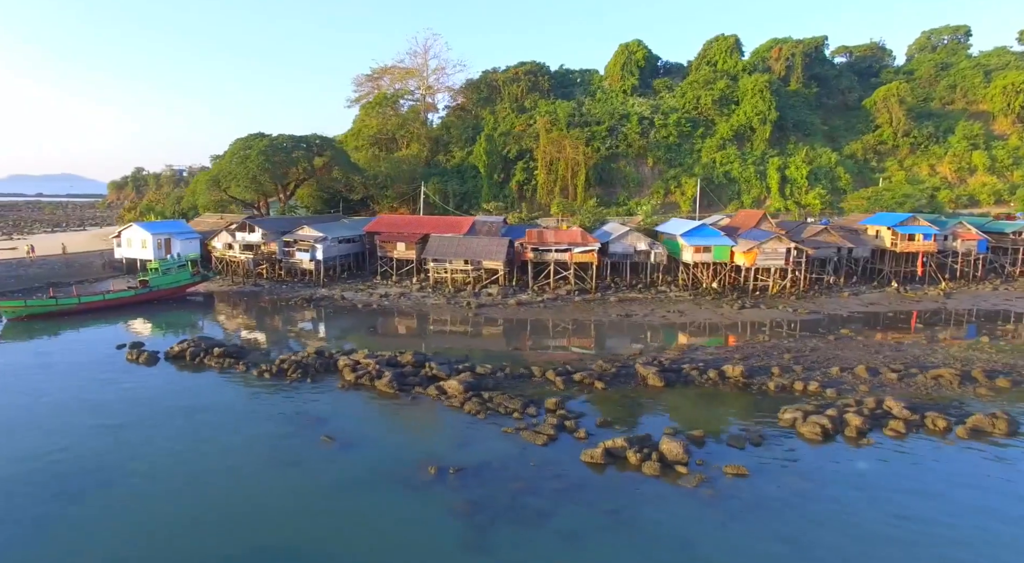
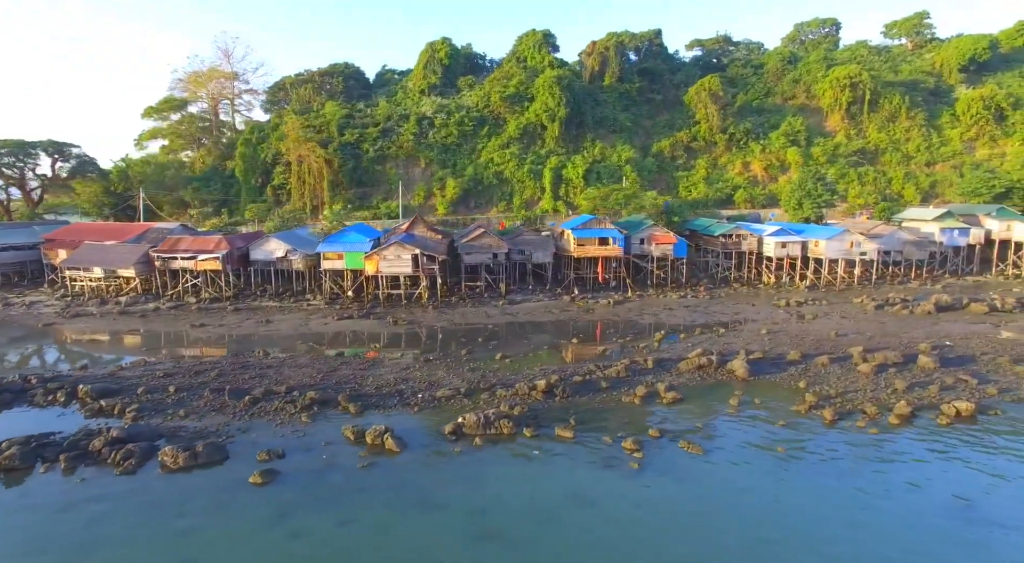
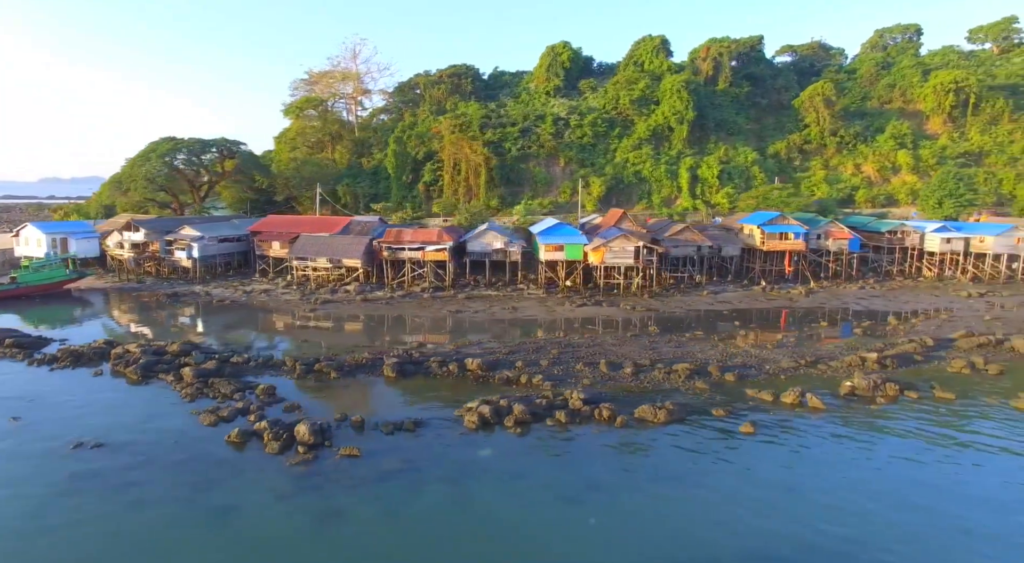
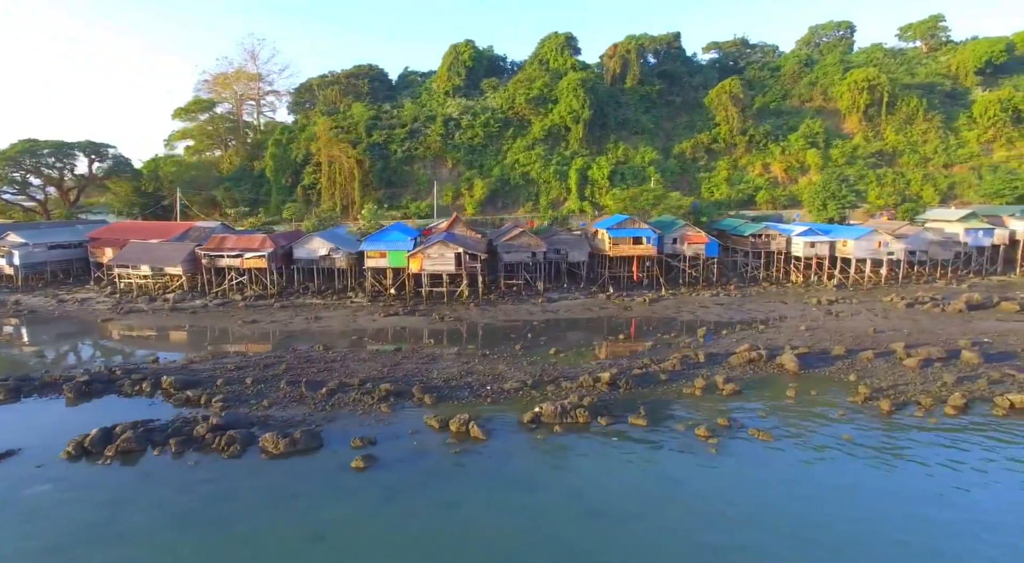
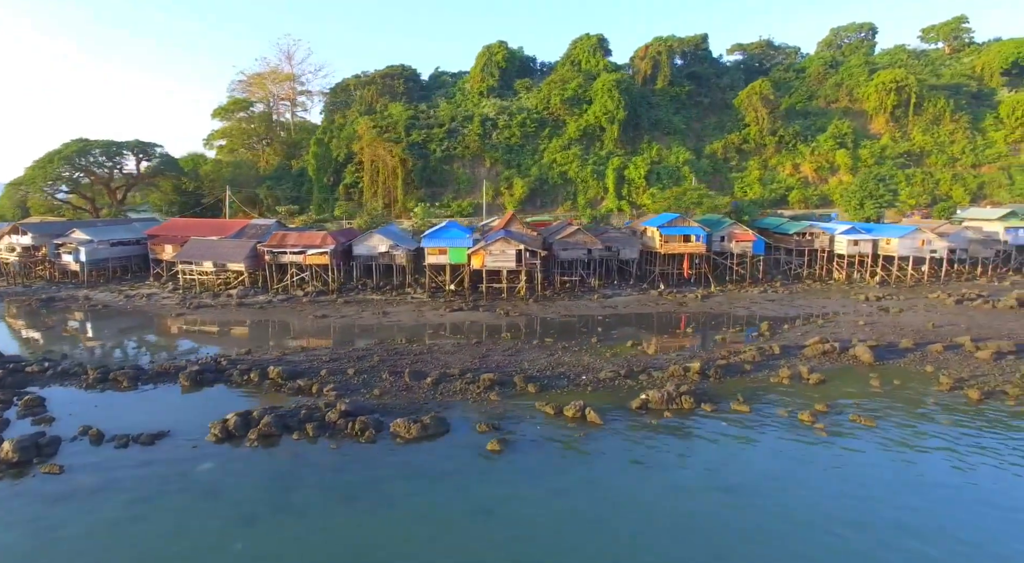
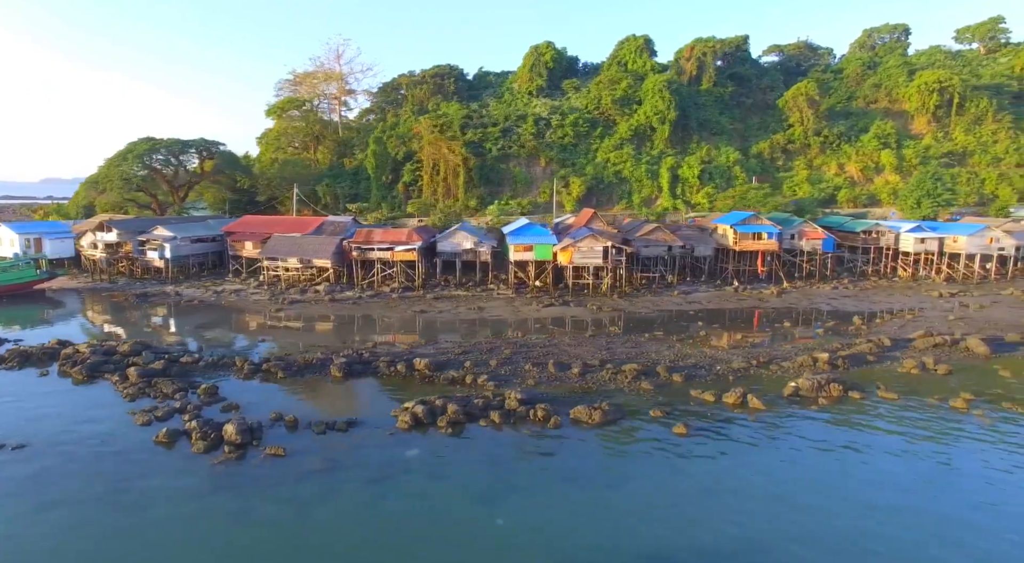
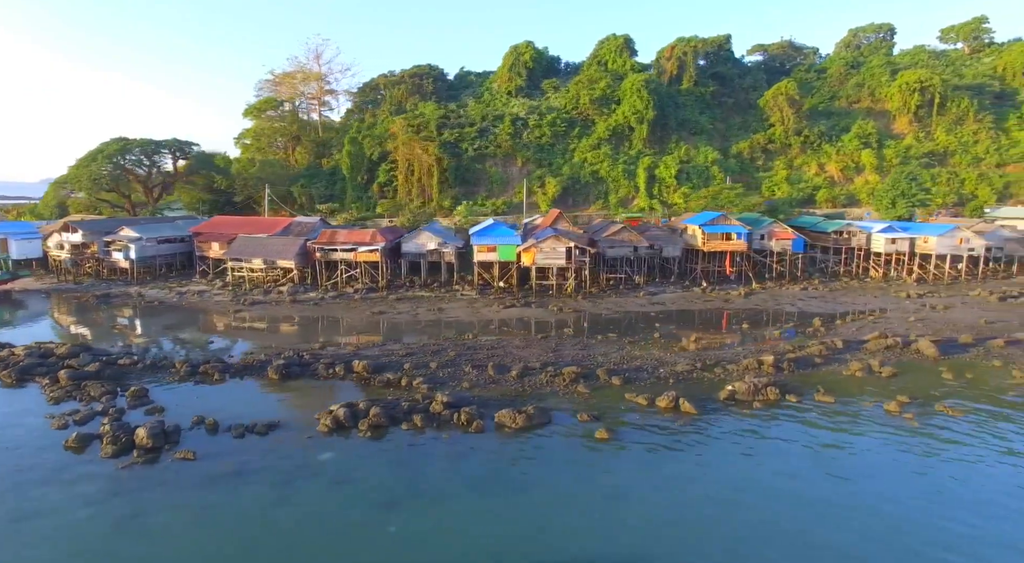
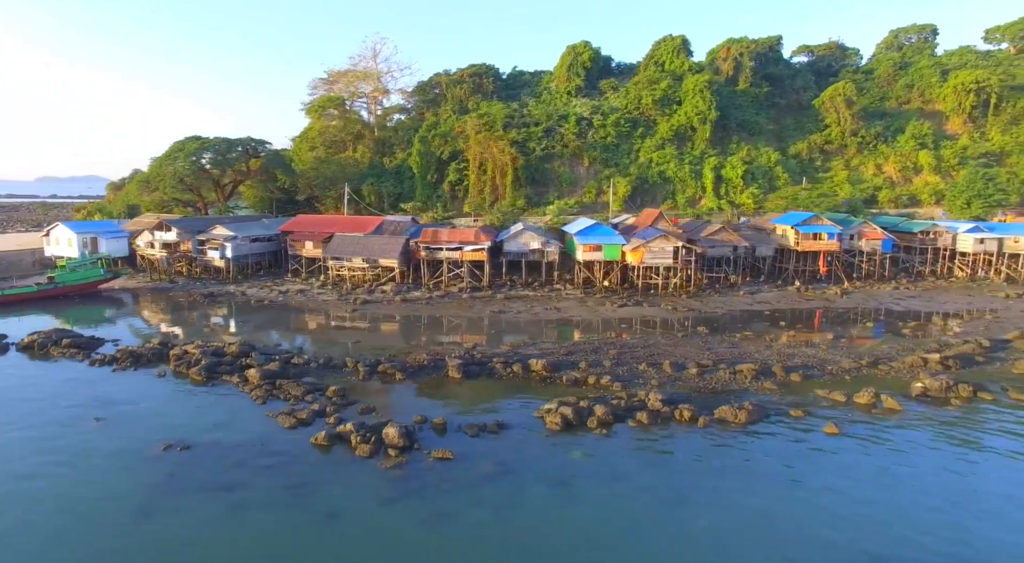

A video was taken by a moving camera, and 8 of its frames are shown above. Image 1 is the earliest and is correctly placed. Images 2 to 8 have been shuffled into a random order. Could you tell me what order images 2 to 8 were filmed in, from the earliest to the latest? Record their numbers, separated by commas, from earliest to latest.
8, 3, 6, 7, 5, 4, 2
